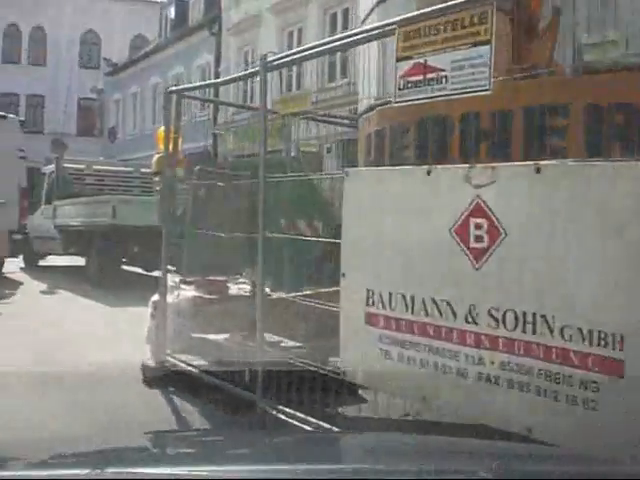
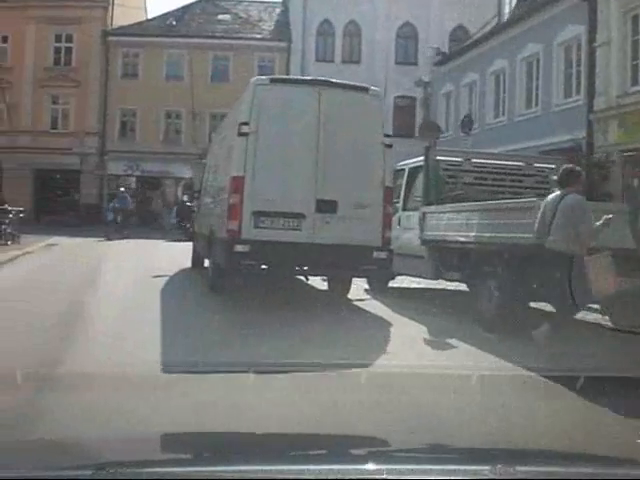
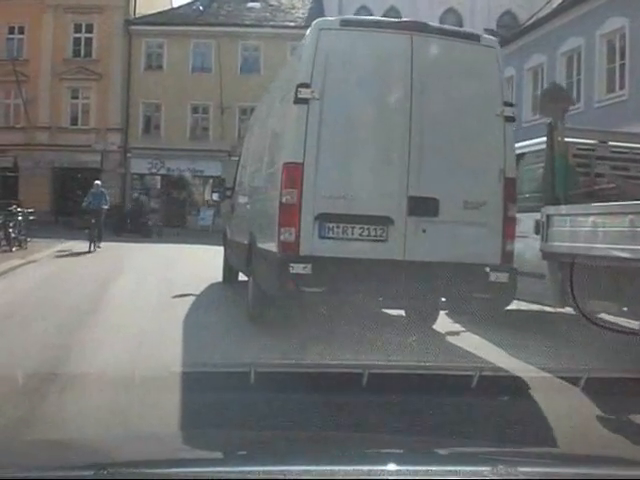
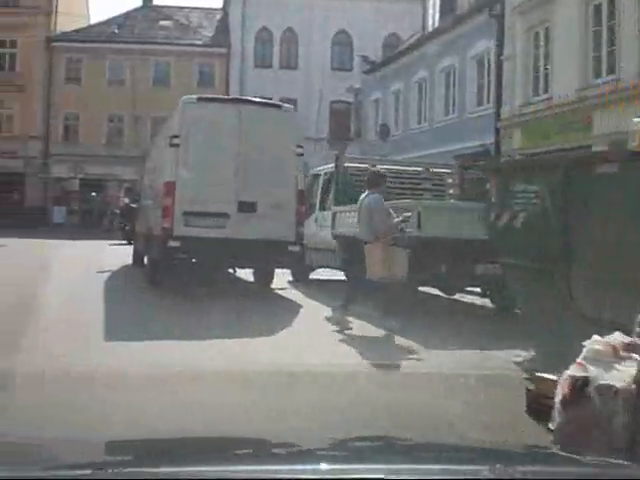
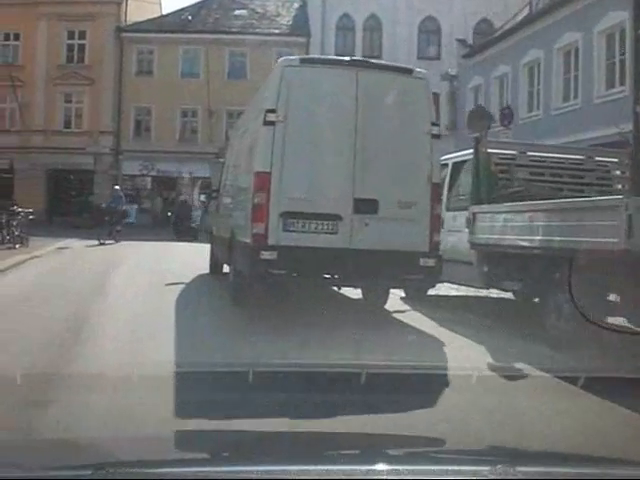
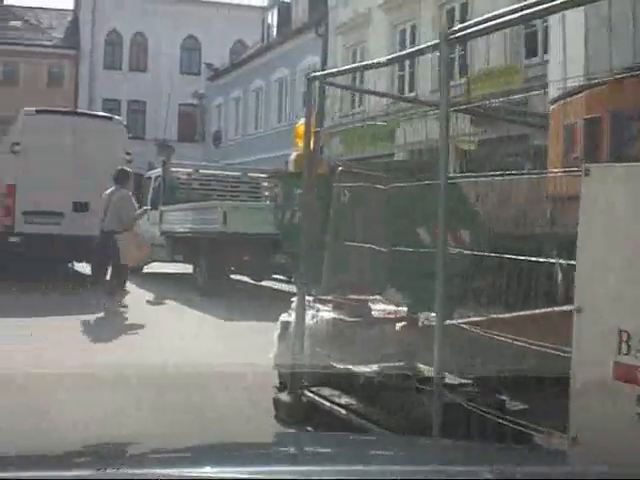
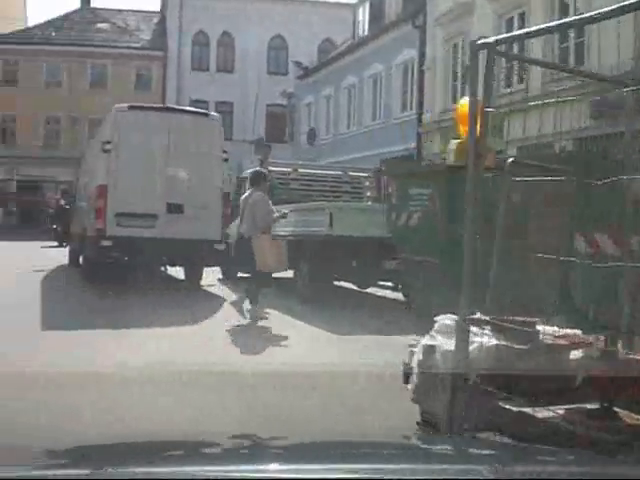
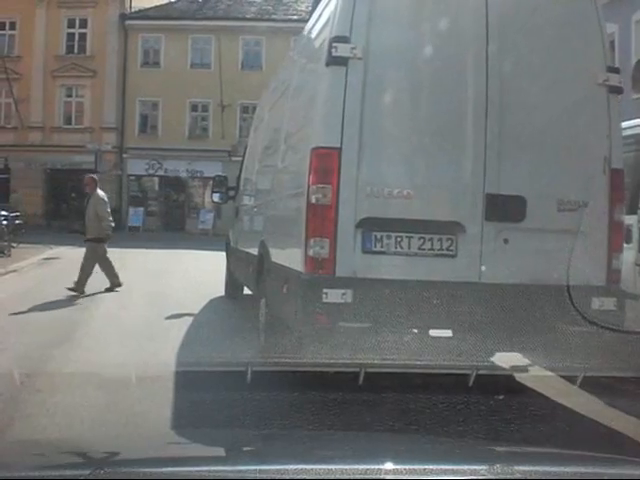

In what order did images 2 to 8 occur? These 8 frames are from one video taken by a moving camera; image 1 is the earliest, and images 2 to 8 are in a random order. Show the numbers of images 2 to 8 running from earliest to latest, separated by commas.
6, 7, 4, 2, 5, 3, 8
